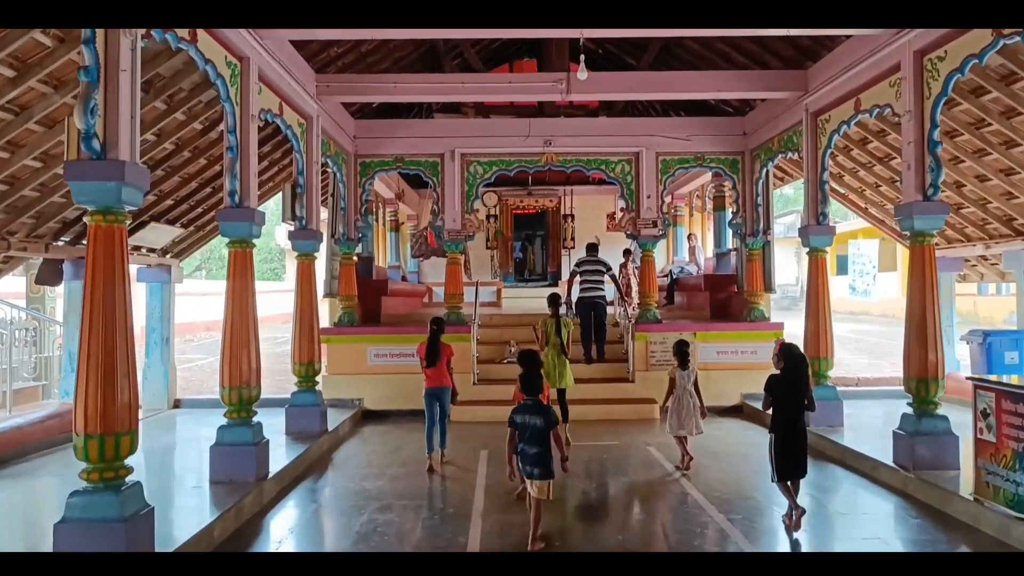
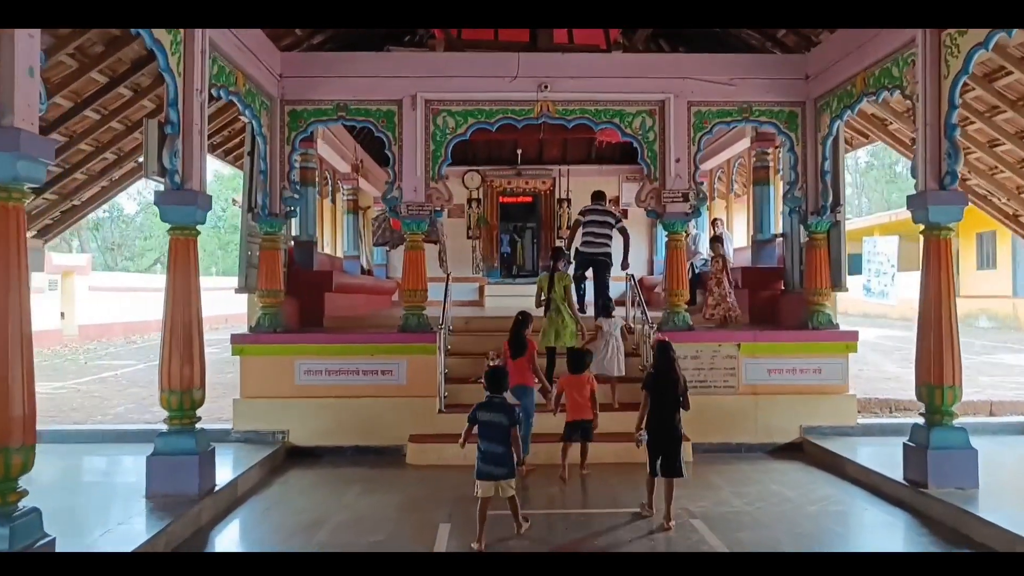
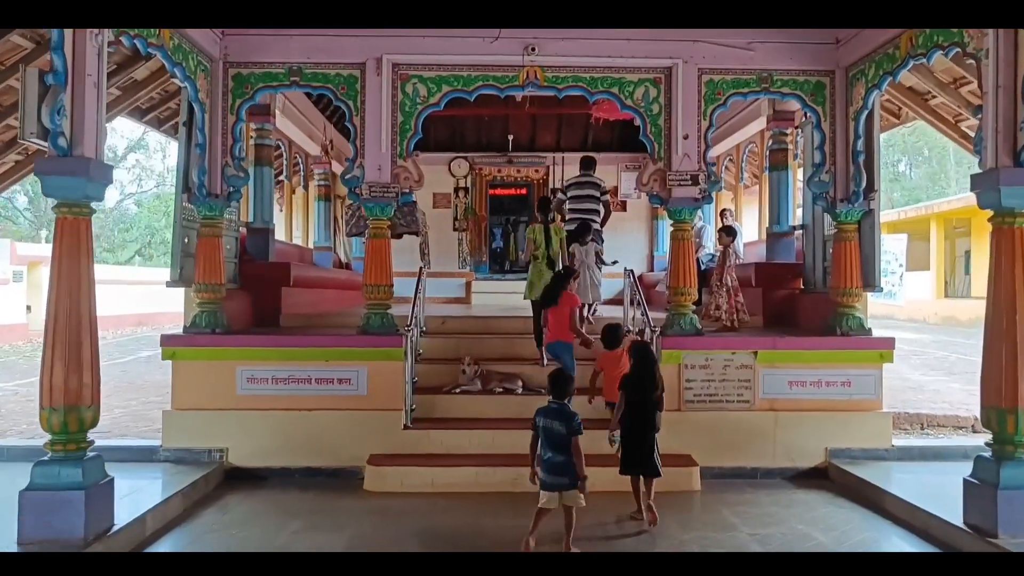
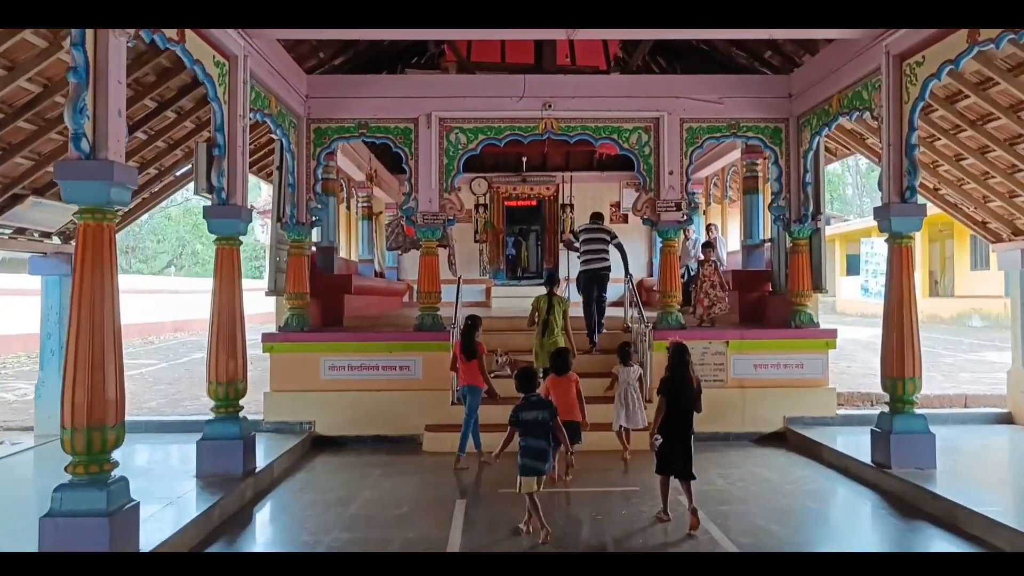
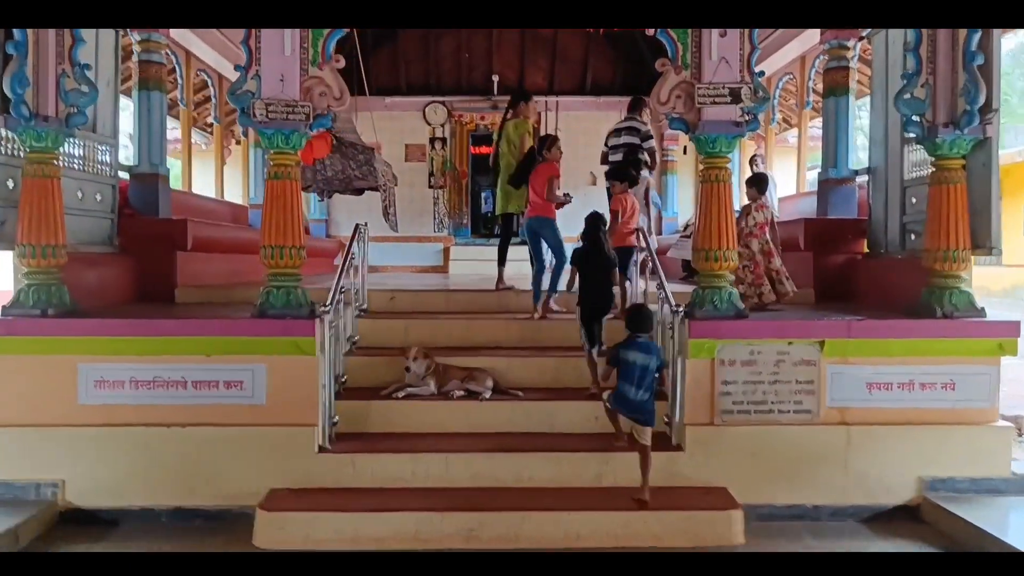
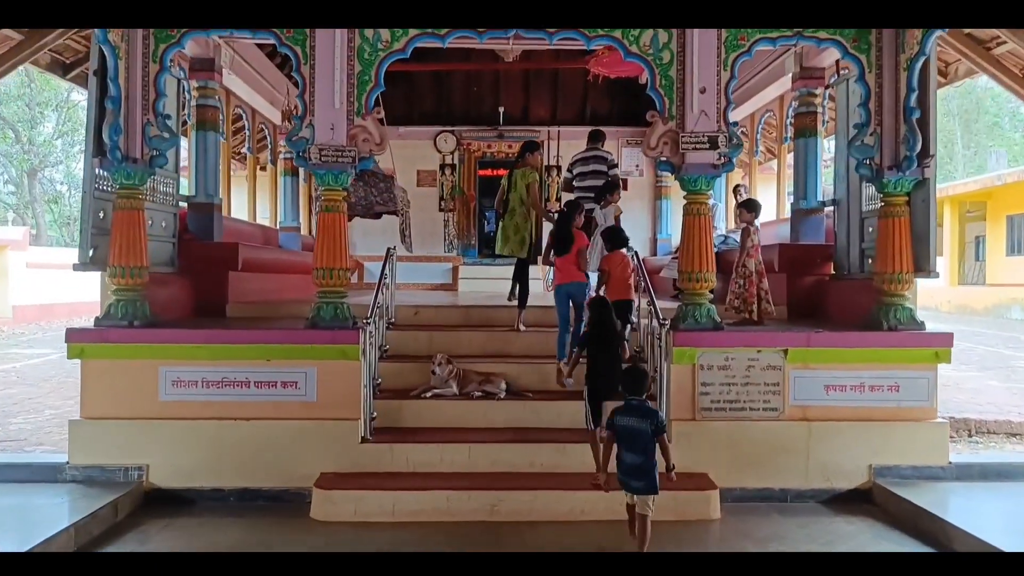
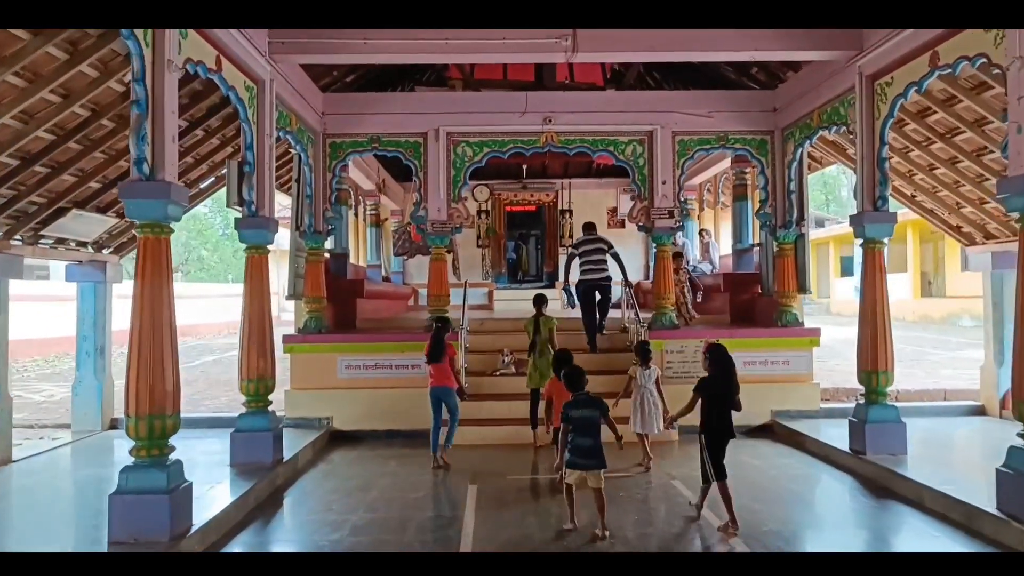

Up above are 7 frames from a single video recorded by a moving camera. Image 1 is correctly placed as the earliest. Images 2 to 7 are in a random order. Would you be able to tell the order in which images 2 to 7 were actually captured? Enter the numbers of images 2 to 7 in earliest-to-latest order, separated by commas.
7, 4, 2, 3, 6, 5
